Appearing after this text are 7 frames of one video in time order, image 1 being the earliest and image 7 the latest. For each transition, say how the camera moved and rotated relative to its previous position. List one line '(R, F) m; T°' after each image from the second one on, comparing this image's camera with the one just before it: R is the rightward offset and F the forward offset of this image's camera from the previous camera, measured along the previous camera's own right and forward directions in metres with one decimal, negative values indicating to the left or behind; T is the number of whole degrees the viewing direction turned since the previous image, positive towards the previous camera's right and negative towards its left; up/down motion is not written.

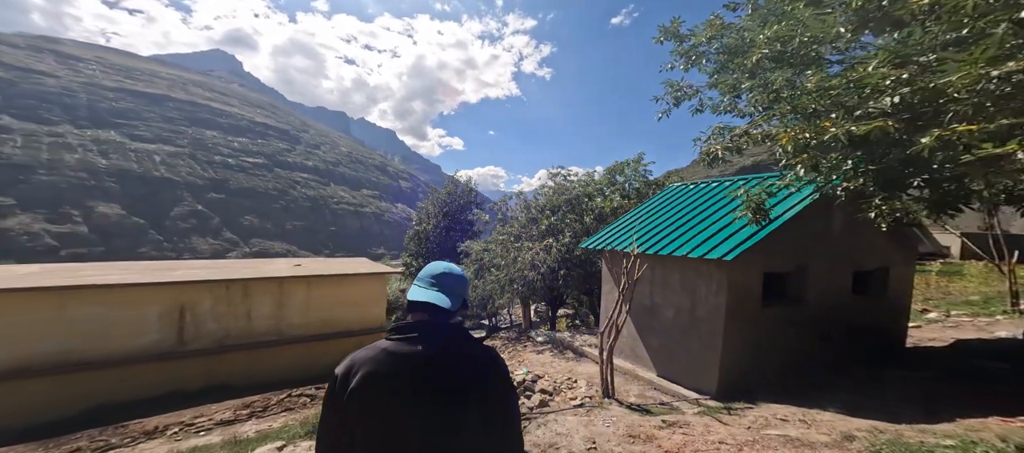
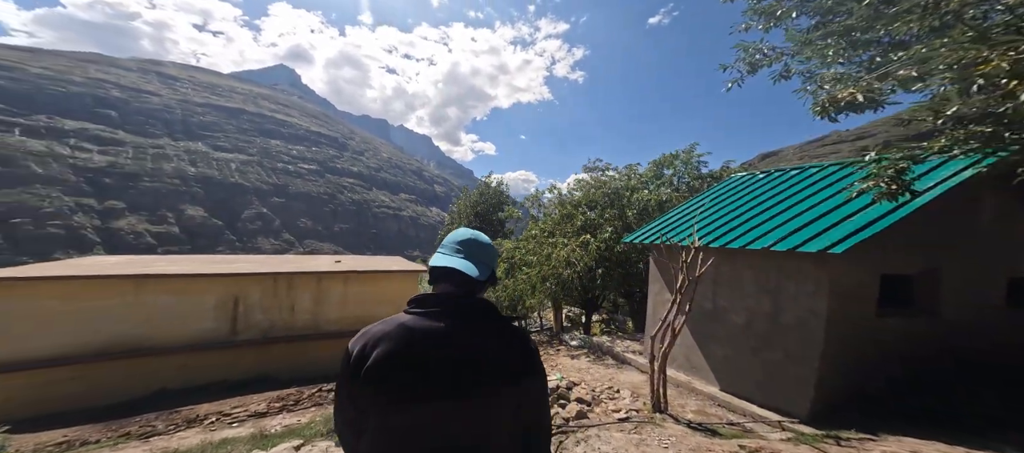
(-0.1, +0.7) m; -4°
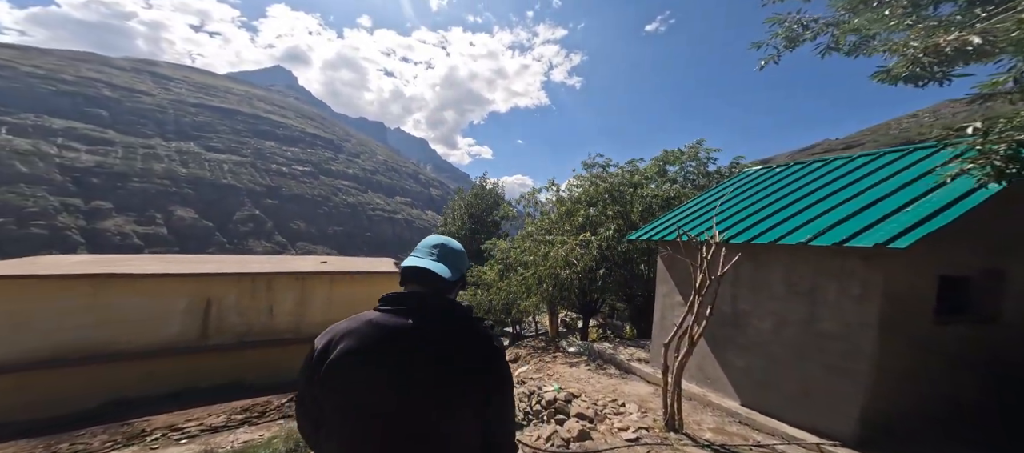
(0.0, +0.7) m; +1°
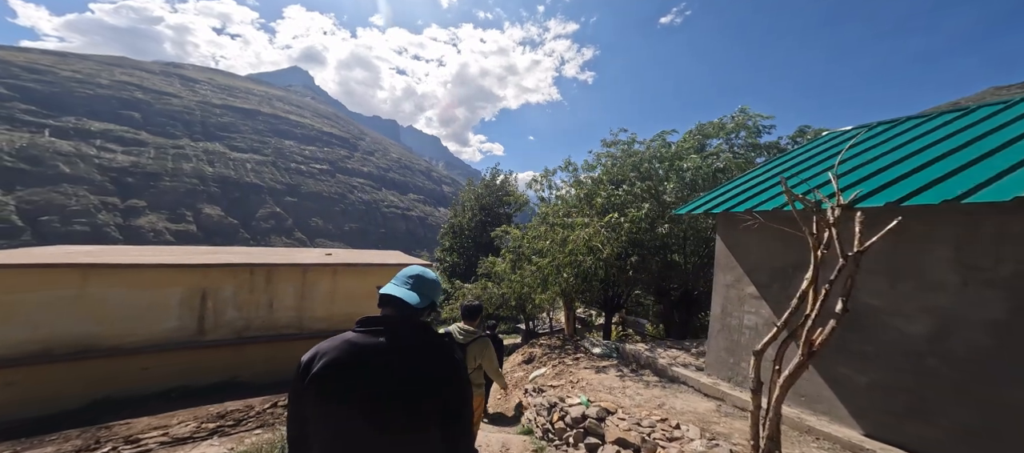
(-0.1, +1.3) m; -2°
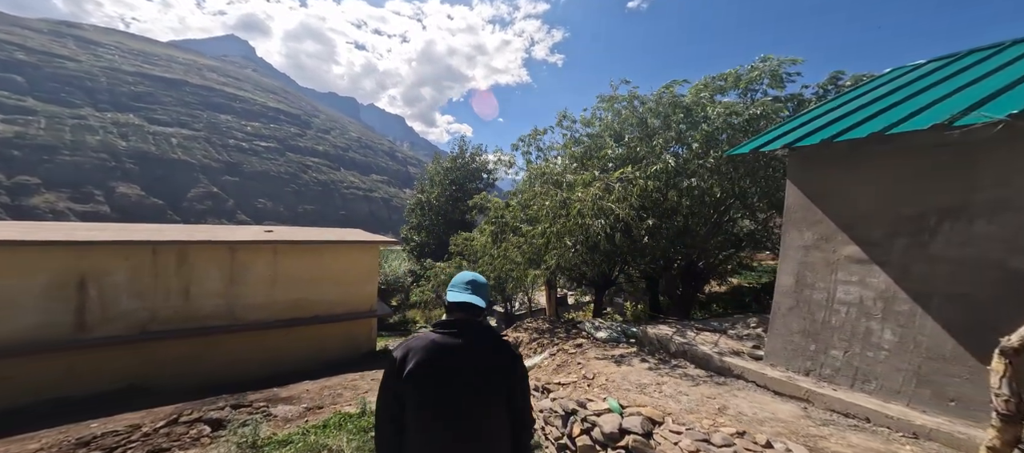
(-0.3, +1.5) m; +5°
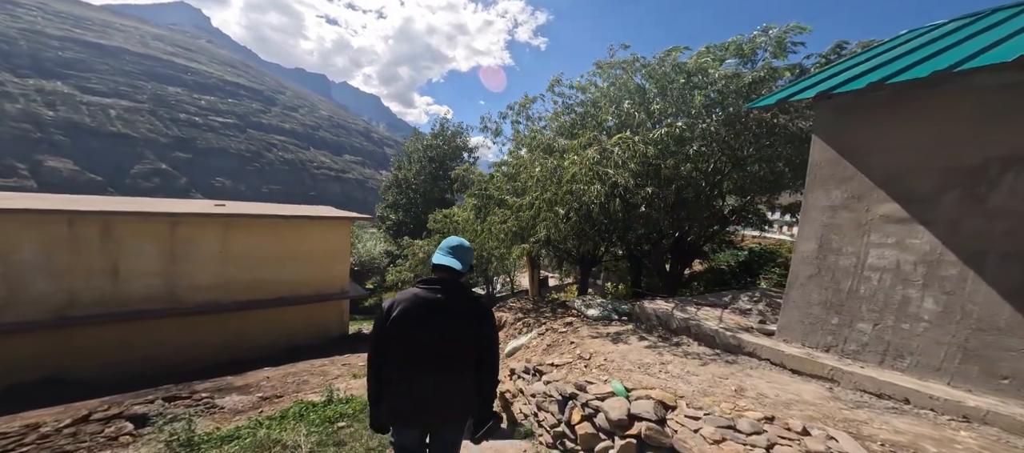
(-0.1, +0.5) m; +3°
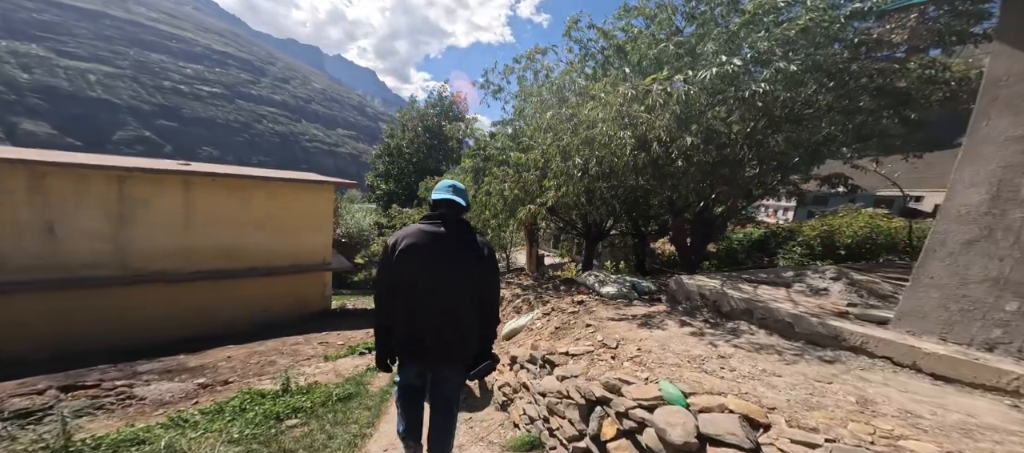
(-0.1, +1.1) m; +1°
